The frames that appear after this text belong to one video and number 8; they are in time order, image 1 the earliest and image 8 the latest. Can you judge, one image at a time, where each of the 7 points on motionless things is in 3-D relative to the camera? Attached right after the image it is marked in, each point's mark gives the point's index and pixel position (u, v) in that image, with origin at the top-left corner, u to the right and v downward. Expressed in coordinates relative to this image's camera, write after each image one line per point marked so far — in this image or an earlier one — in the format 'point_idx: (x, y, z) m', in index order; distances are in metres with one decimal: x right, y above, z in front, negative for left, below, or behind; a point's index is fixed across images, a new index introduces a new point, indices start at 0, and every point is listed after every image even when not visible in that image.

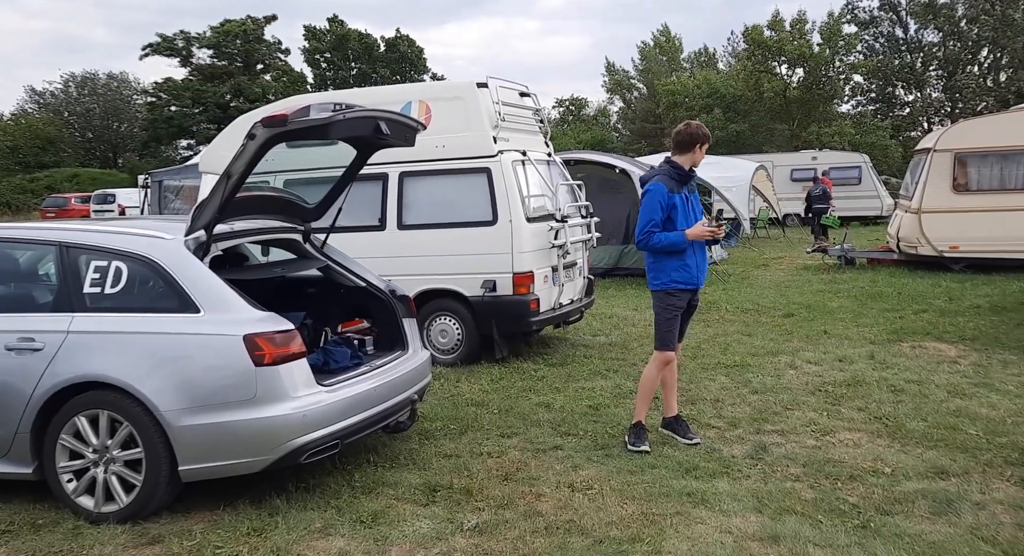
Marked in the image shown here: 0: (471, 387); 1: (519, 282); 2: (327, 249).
0: (-0.3, -0.9, +6.1) m
1: (+0.1, 0.0, +6.7) m
2: (-1.2, +0.2, +5.0) m
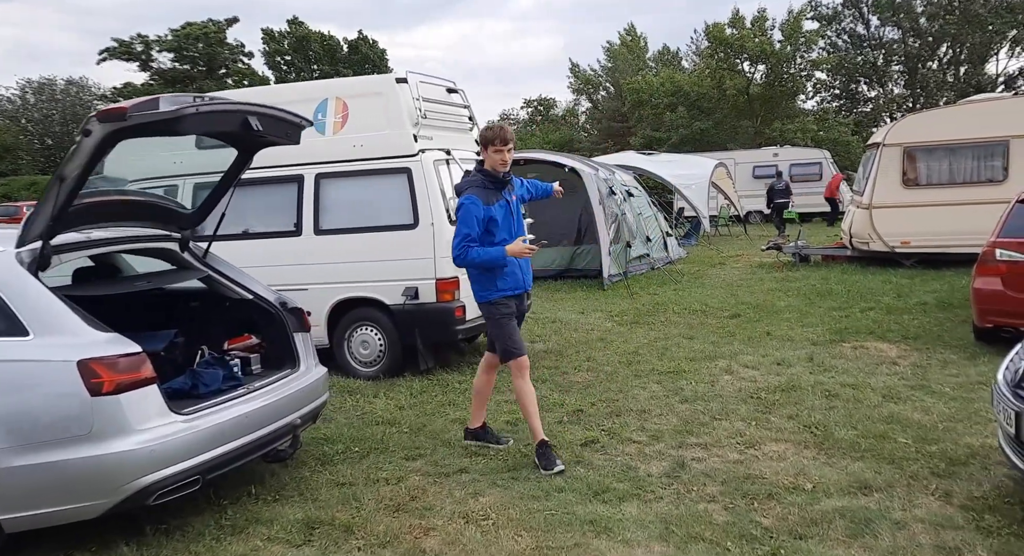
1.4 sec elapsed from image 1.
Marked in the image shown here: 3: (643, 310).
0: (-1.0, -0.9, +5.8) m
1: (-0.6, -0.1, +6.3) m
2: (-1.8, +0.1, +4.6) m
3: (+1.7, -0.4, +9.5) m
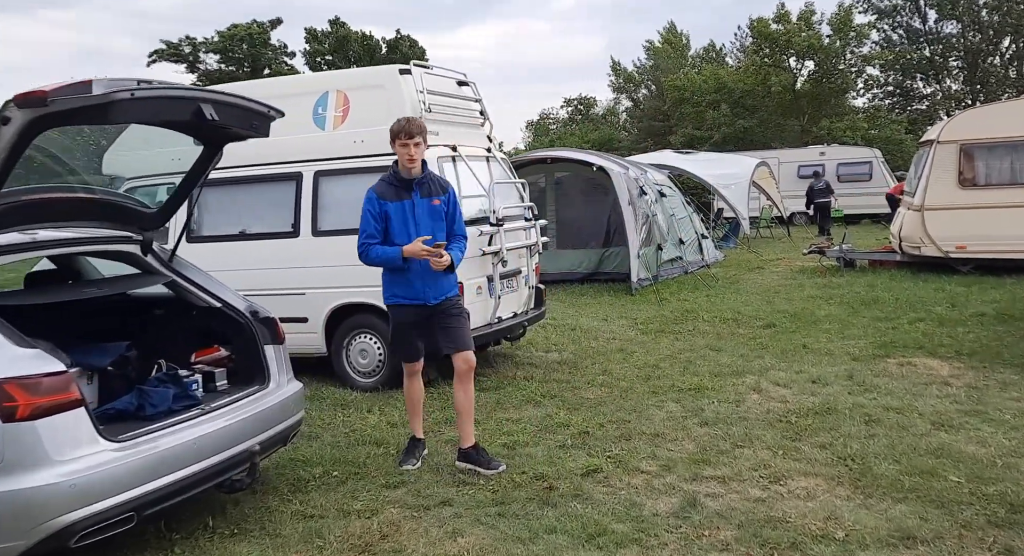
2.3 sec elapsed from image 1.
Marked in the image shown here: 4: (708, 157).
0: (-0.9, -1.0, +5.3) m
1: (-0.5, -0.1, +5.9) m
2: (-1.9, +0.1, +4.2) m
3: (+1.9, -0.5, +9.0) m
4: (+5.3, +3.2, +20.0) m
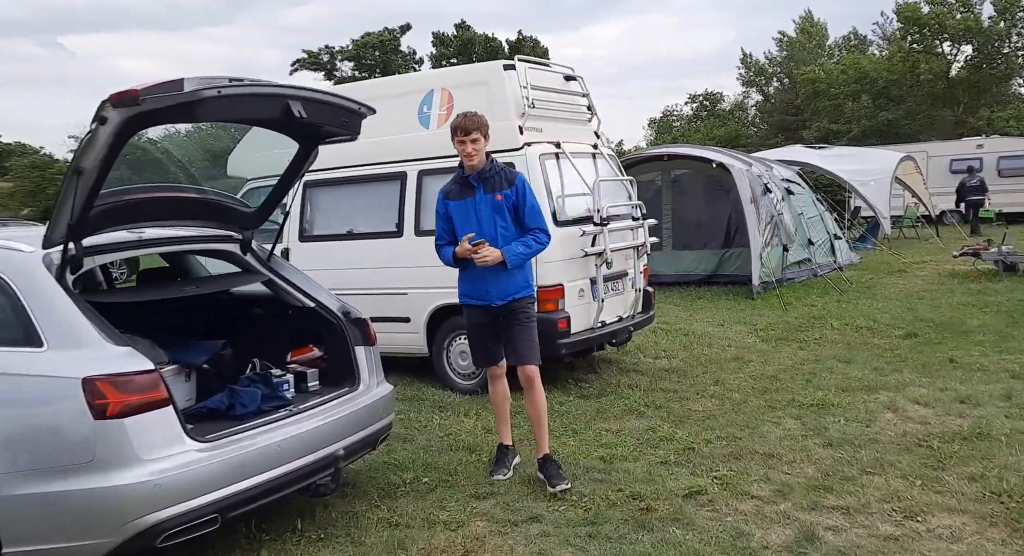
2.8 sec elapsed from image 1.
0: (-0.3, -1.0, +5.2) m
1: (+0.2, -0.1, +5.7) m
2: (-1.3, +0.1, +4.2) m
3: (+3.1, -0.5, +8.3) m
4: (+8.2, +3.1, +18.7) m
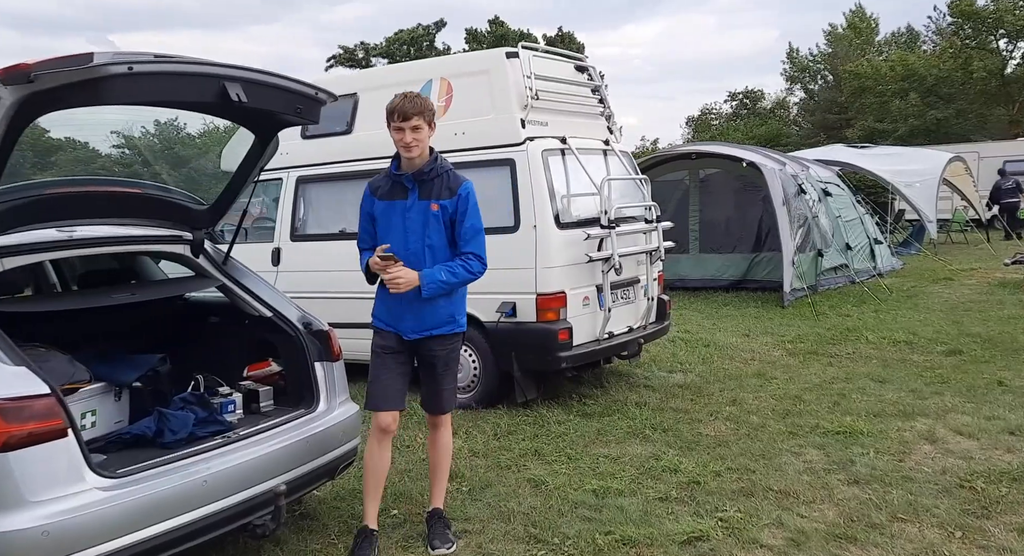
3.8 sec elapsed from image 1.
0: (-0.3, -1.0, +4.7) m
1: (+0.2, -0.2, +5.2) m
2: (-1.4, +0.1, +3.8) m
3: (+3.2, -0.6, +7.7) m
4: (+8.9, +3.0, +17.8) m
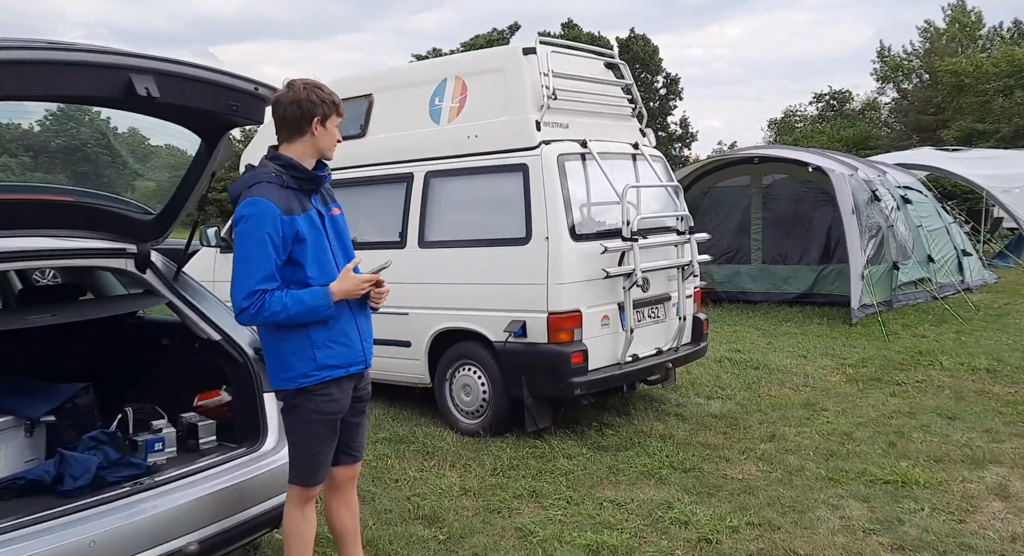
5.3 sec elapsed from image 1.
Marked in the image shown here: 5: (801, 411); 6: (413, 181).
0: (-0.3, -1.1, +4.3) m
1: (+0.3, -0.3, +4.7) m
2: (-1.5, 0.0, +3.5) m
3: (+3.5, -0.8, +6.9) m
4: (+10.2, +2.7, +16.3) m
5: (+2.1, -0.9, +5.4) m
6: (-0.7, +0.7, +5.5) m
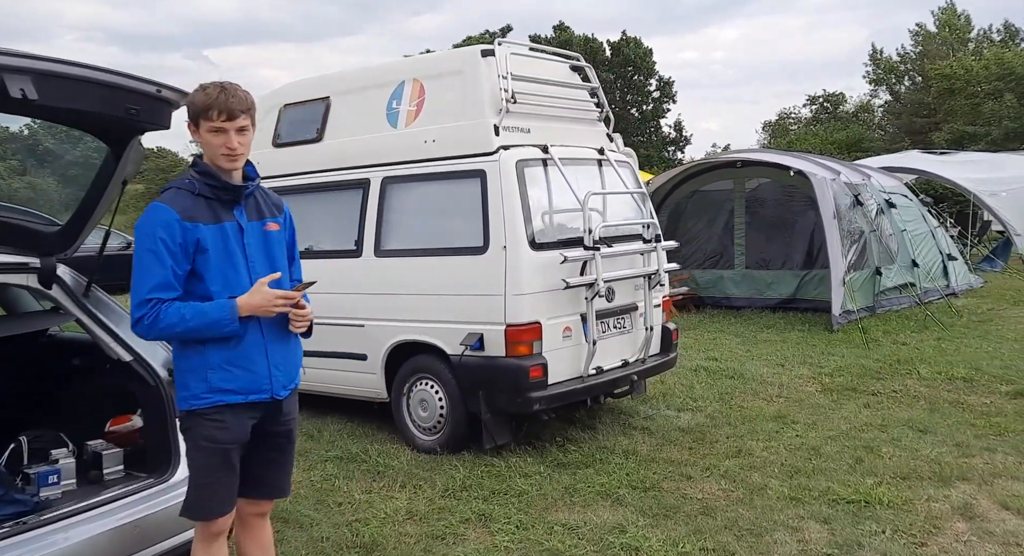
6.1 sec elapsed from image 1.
0: (-0.6, -1.2, +4.1) m
1: (0.0, -0.4, +4.5) m
2: (-1.8, -0.1, +3.3) m
3: (+3.2, -0.8, +6.7) m
4: (+9.9, +2.6, +16.2) m
5: (+1.8, -1.0, +5.2) m
6: (-1.0, +0.6, +5.3) m
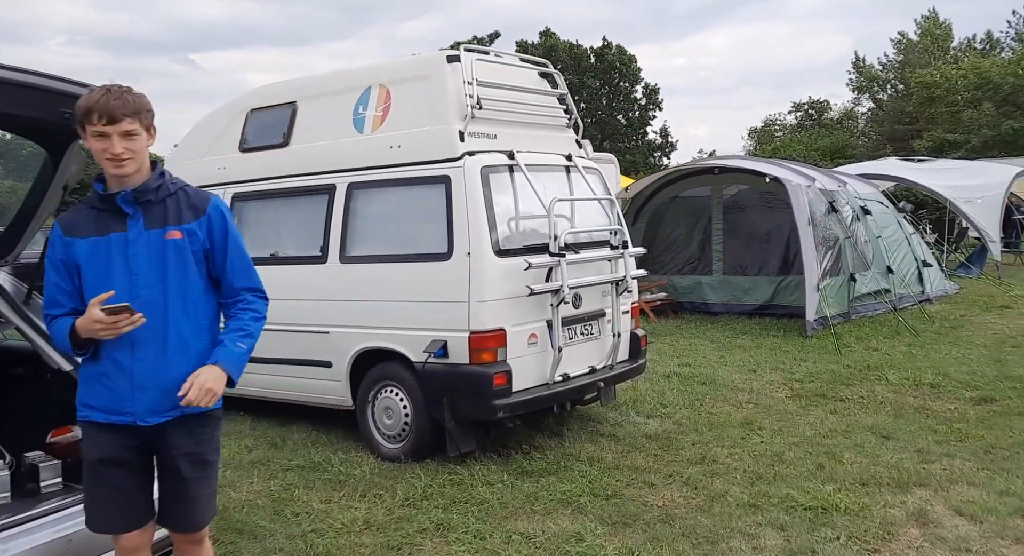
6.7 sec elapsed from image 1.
0: (-0.8, -1.2, +4.1) m
1: (-0.2, -0.4, +4.5) m
2: (-2.0, -0.1, +3.3) m
3: (+3.0, -0.9, +6.8) m
4: (+9.5, +2.5, +16.4) m
5: (+1.6, -1.1, +5.2) m
6: (-1.2, +0.6, +5.3) m
